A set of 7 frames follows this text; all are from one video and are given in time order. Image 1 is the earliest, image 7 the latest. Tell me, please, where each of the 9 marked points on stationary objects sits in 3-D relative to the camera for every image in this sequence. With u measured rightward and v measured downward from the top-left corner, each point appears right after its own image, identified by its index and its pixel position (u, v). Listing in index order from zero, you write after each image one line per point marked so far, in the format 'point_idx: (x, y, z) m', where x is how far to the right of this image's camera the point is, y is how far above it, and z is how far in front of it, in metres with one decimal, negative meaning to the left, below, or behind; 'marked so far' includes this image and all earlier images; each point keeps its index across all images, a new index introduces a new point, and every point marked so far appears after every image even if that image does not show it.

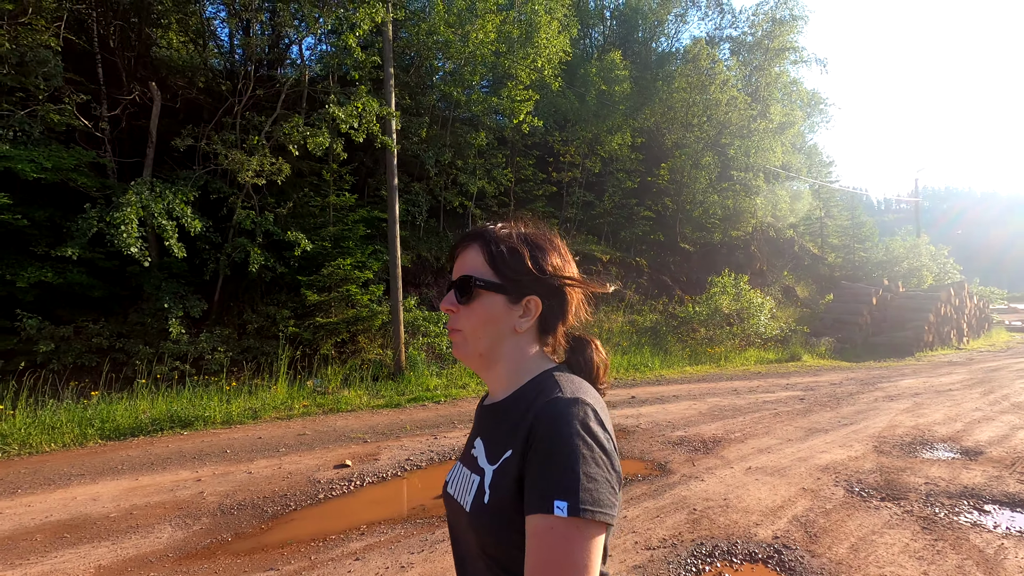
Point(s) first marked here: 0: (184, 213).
0: (-4.9, +1.2, +8.0) m
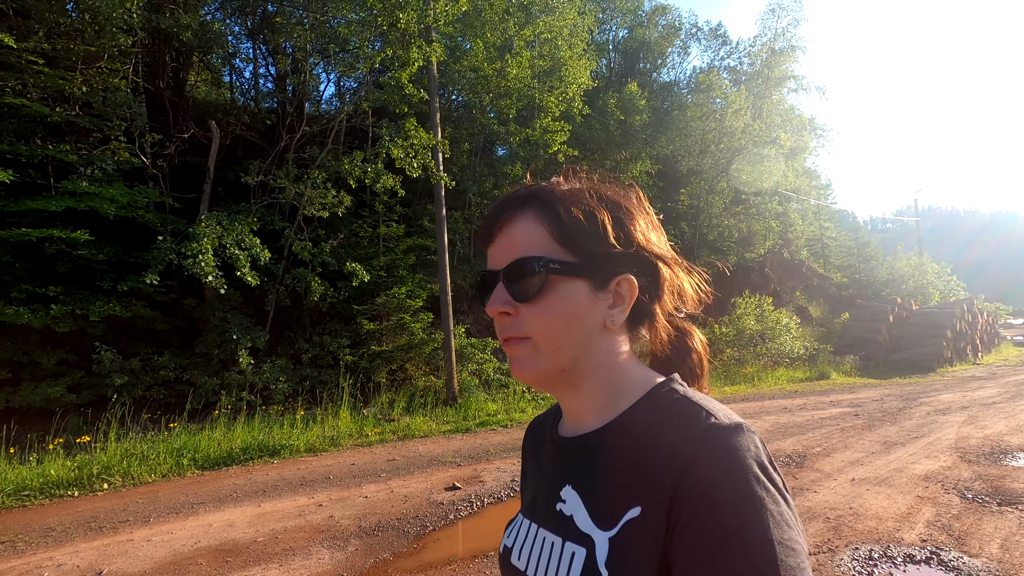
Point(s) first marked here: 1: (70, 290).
0: (-3.9, +0.7, +8.2) m
1: (-6.7, 0.0, +8.0) m
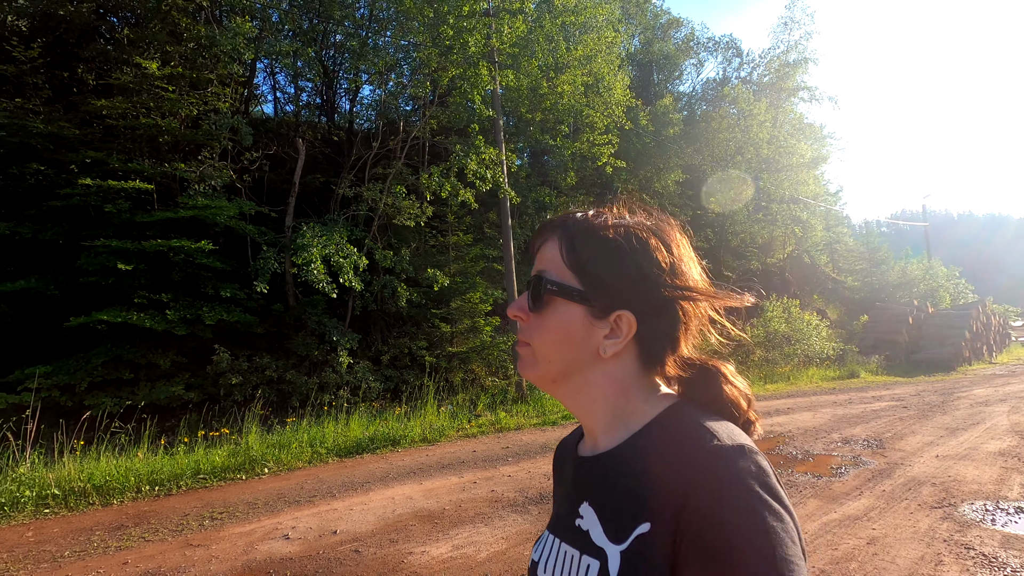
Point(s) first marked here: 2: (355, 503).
0: (-2.6, +0.6, +8.9) m
1: (-5.4, -0.1, +8.7) m
2: (-1.5, -2.0, +4.9) m
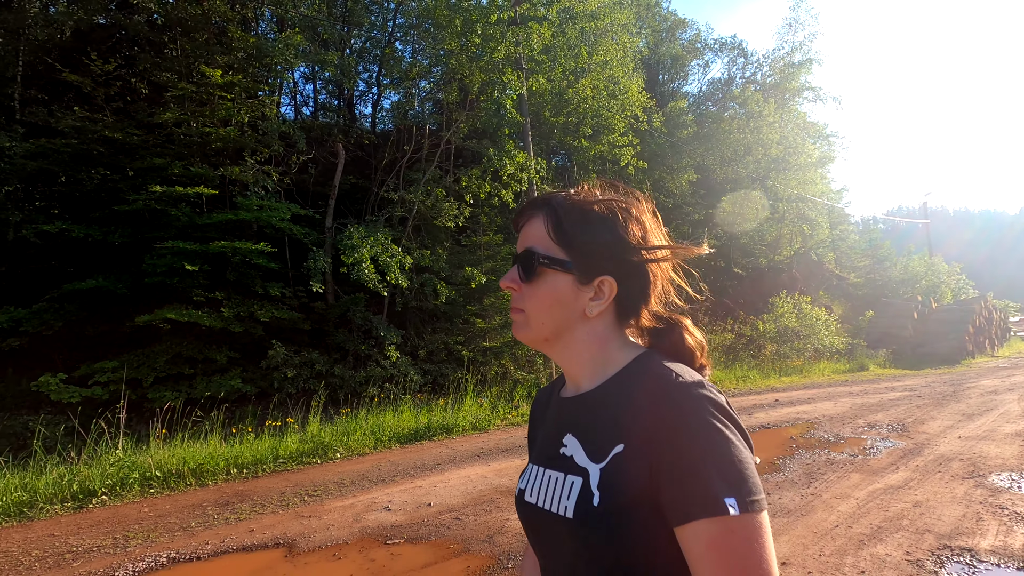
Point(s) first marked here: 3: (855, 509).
0: (-2.0, +0.6, +9.4) m
1: (-4.8, -0.1, +9.1) m
2: (-0.8, -2.0, +5.4) m
3: (+2.6, -1.6, +4.0) m
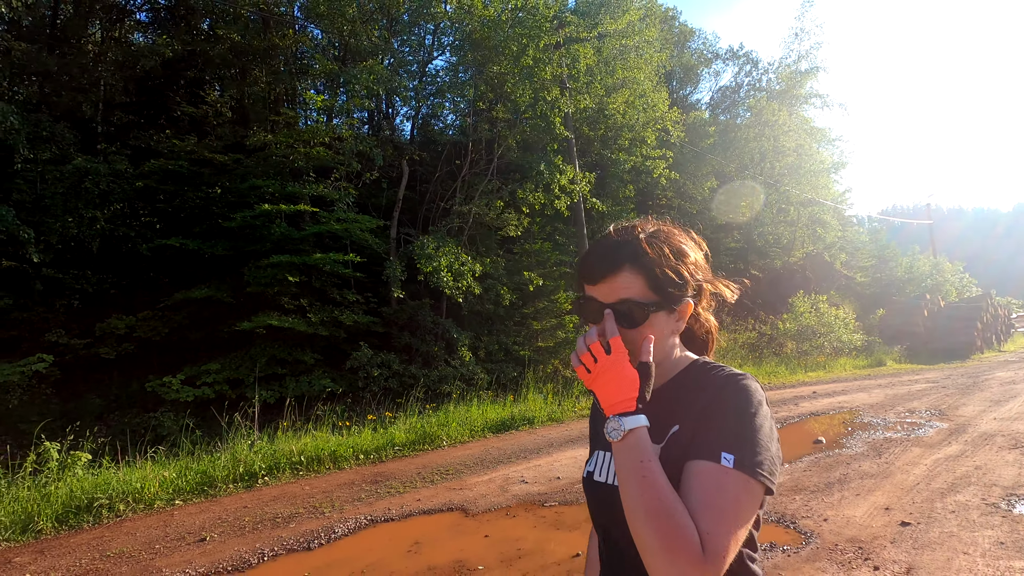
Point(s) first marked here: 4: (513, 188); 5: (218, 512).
0: (-0.8, +0.5, +10.2) m
1: (-3.6, -0.2, +10.0) m
2: (+0.4, -2.0, +6.3) m
3: (+3.8, -1.7, +4.8) m
4: (0.0, +2.3, +12.1) m
5: (-2.9, -2.2, +5.2) m
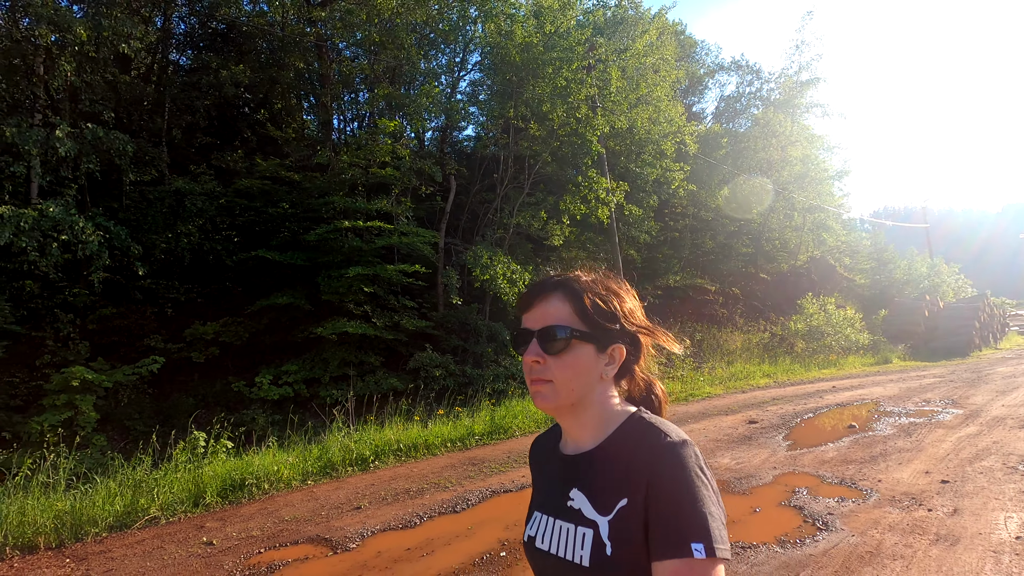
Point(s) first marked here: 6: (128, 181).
0: (+0.1, +0.4, +11.1) m
1: (-2.6, -0.4, +10.8) m
2: (+1.4, -2.1, +7.2) m
3: (+4.8, -1.7, +5.8) m
4: (+0.9, +2.1, +13.1) m
5: (-1.8, -2.3, +6.1) m
6: (-6.4, +1.8, +8.8) m
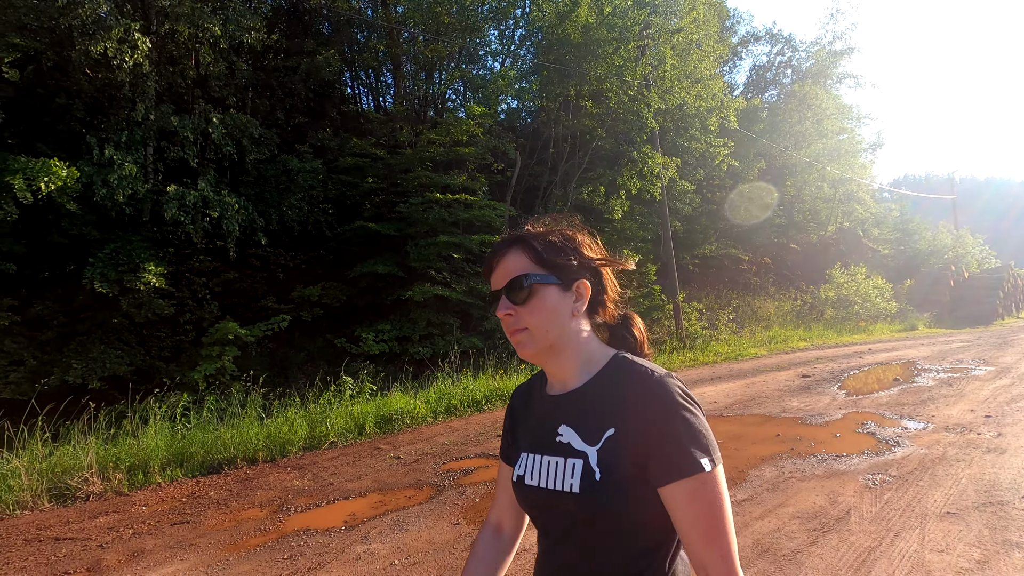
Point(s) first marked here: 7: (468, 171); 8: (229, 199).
0: (+1.6, +1.1, +12.2) m
1: (-1.2, +0.3, +12.0) m
2: (+2.8, -1.7, +8.4) m
3: (+6.2, -1.4, +6.9) m
4: (+2.5, +3.0, +14.0) m
5: (-0.4, -1.9, +7.3) m
6: (-4.9, +2.4, +9.9) m
7: (-1.0, +2.7, +12.1) m
8: (-4.8, +1.5, +9.0) m
